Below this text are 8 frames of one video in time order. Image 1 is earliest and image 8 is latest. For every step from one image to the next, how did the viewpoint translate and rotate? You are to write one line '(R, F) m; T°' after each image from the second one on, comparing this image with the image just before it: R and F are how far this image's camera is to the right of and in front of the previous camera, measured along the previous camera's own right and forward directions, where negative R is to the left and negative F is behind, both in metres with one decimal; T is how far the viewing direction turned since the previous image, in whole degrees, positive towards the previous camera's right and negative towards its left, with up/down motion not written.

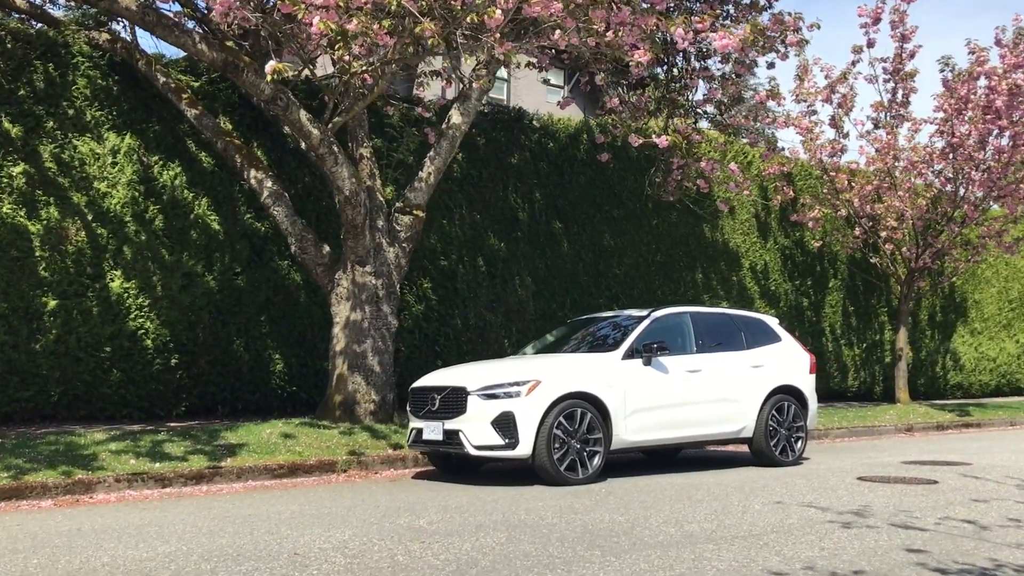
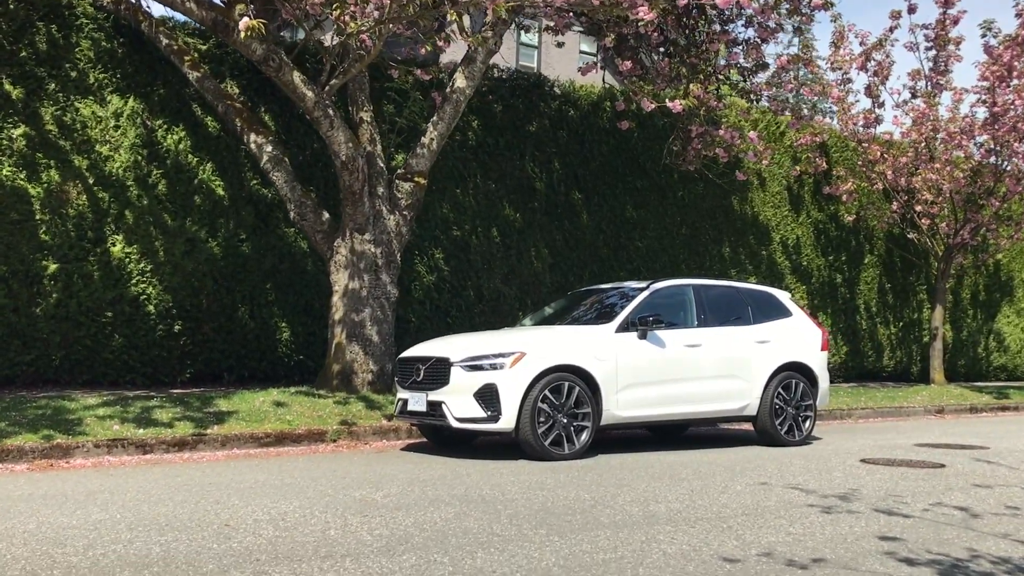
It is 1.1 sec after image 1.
(+0.5, +0.3) m; -3°
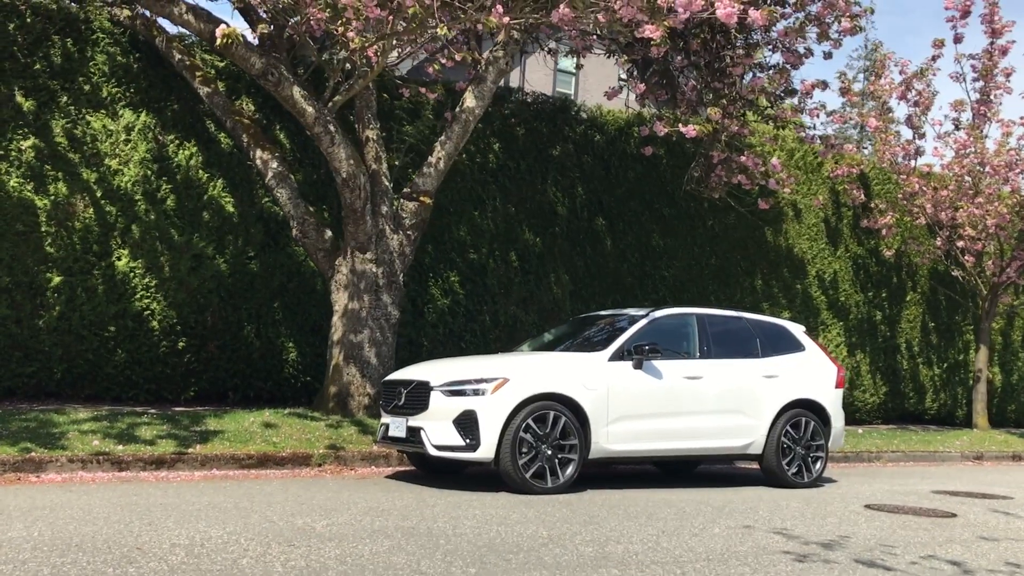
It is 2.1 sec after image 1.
(+0.6, +0.4) m; -3°
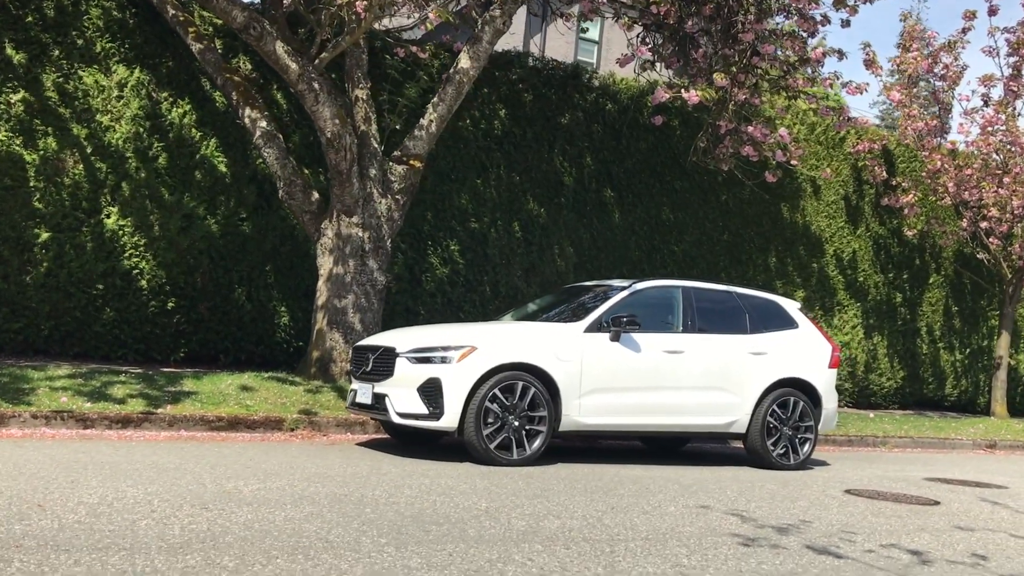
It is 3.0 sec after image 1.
(+0.5, +0.3) m; -2°
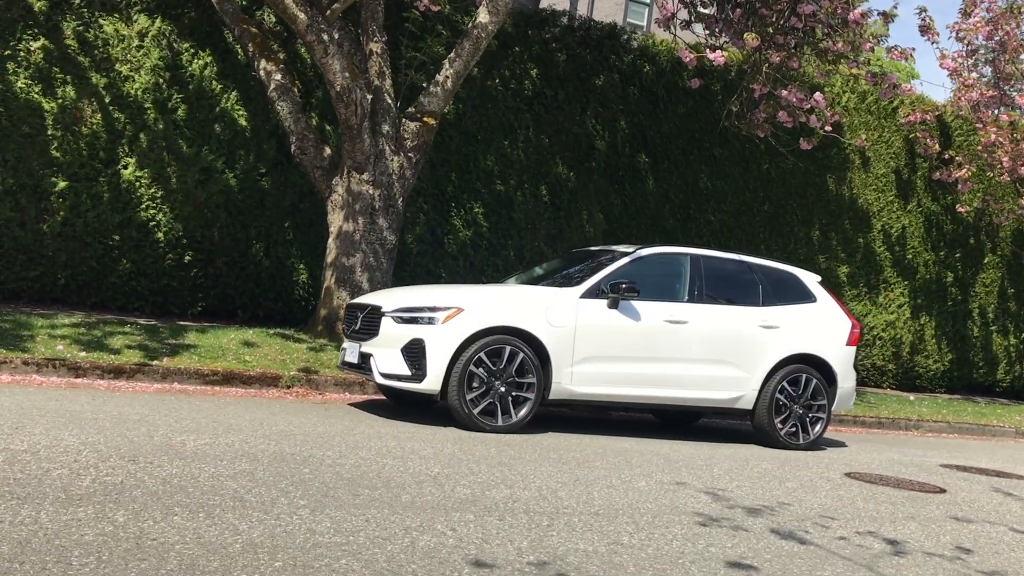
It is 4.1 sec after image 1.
(+0.6, +0.3) m; -4°
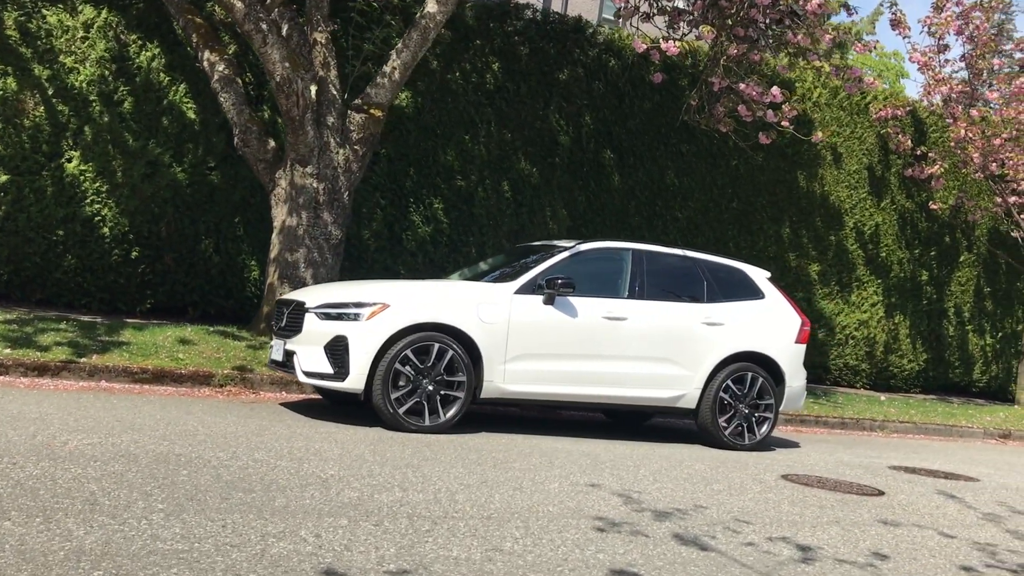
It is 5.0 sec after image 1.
(+0.5, +0.3) m; 0°
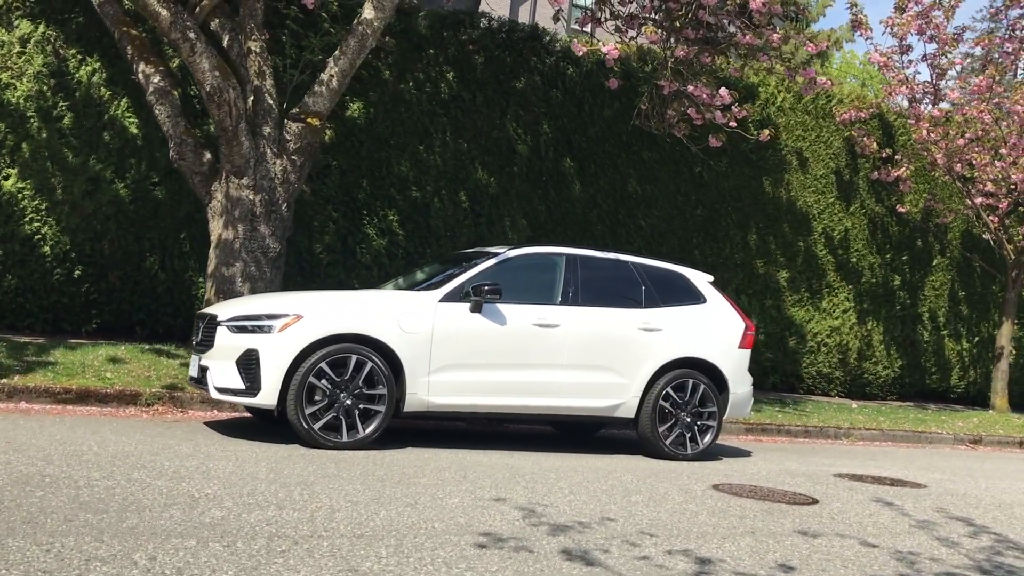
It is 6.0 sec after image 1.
(+0.6, +0.3) m; 0°
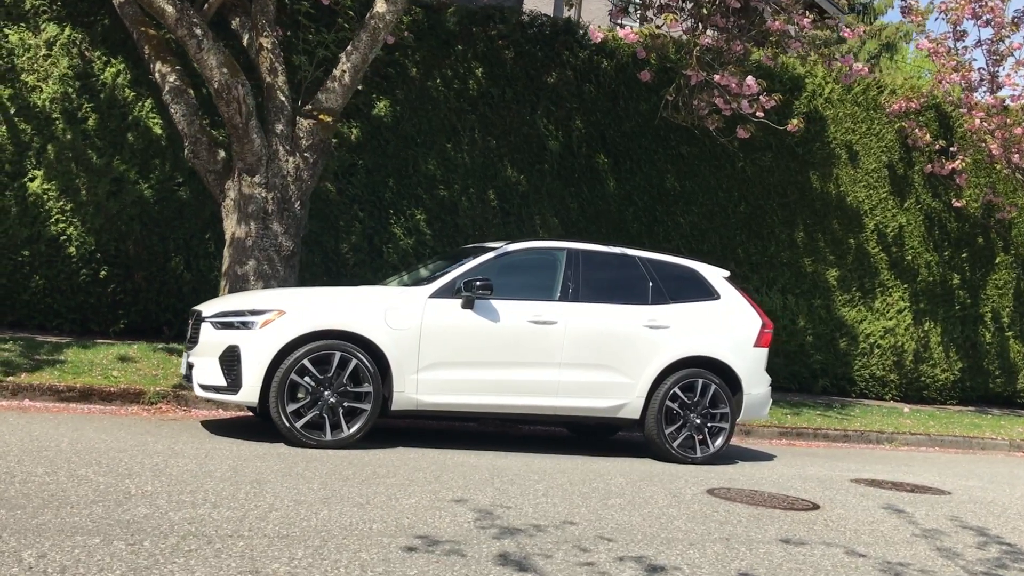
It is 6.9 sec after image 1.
(+0.6, +0.3) m; -4°
